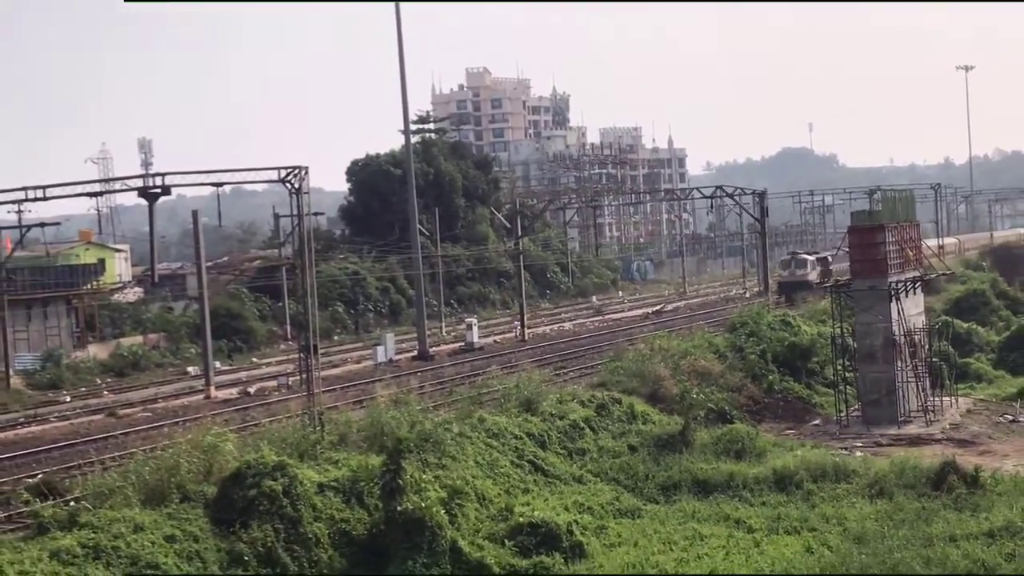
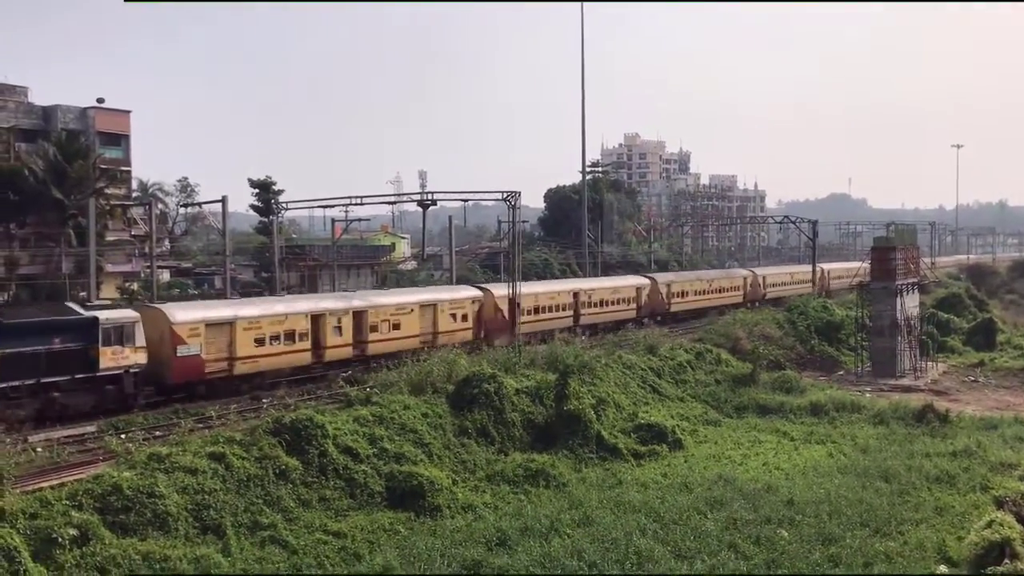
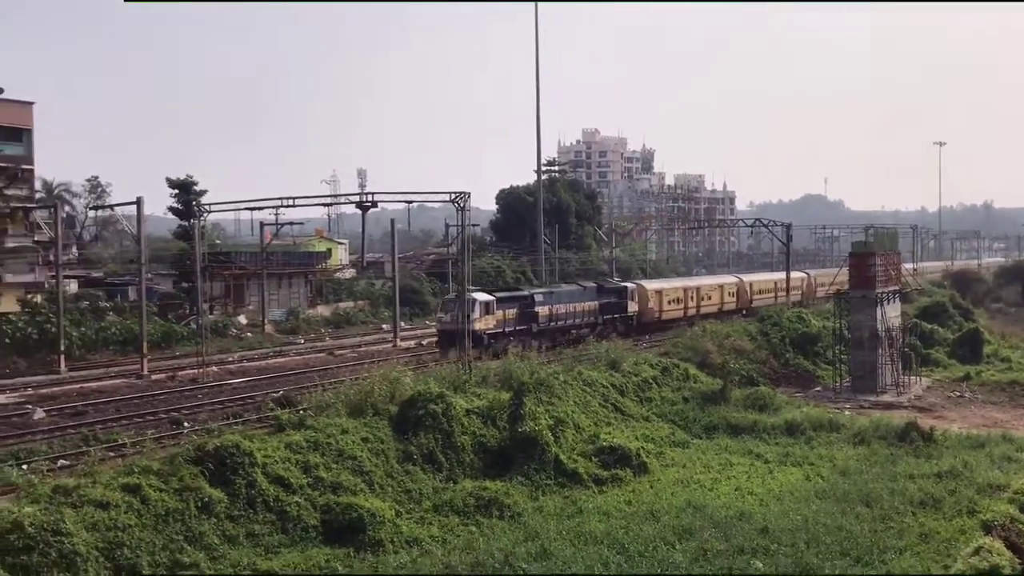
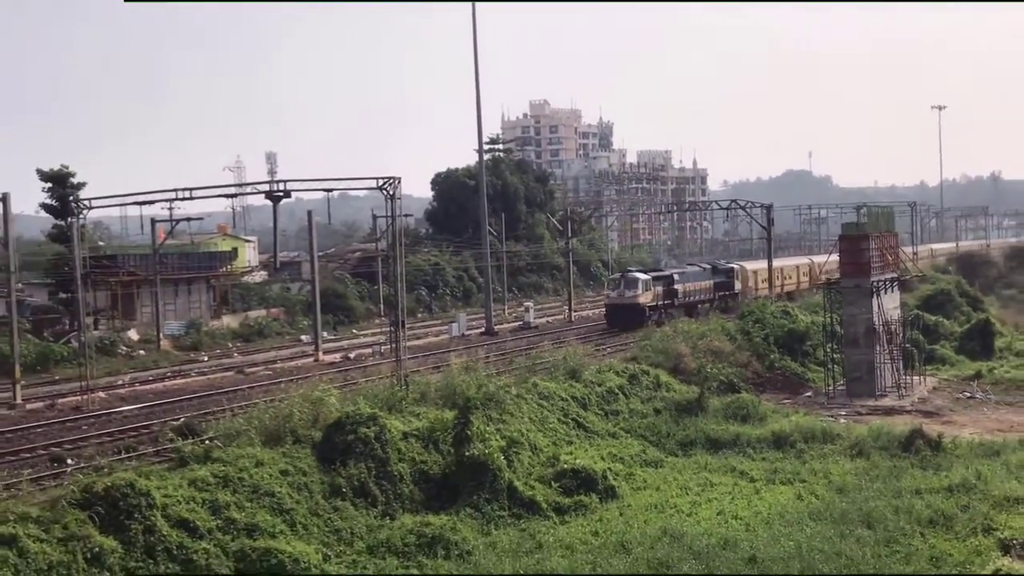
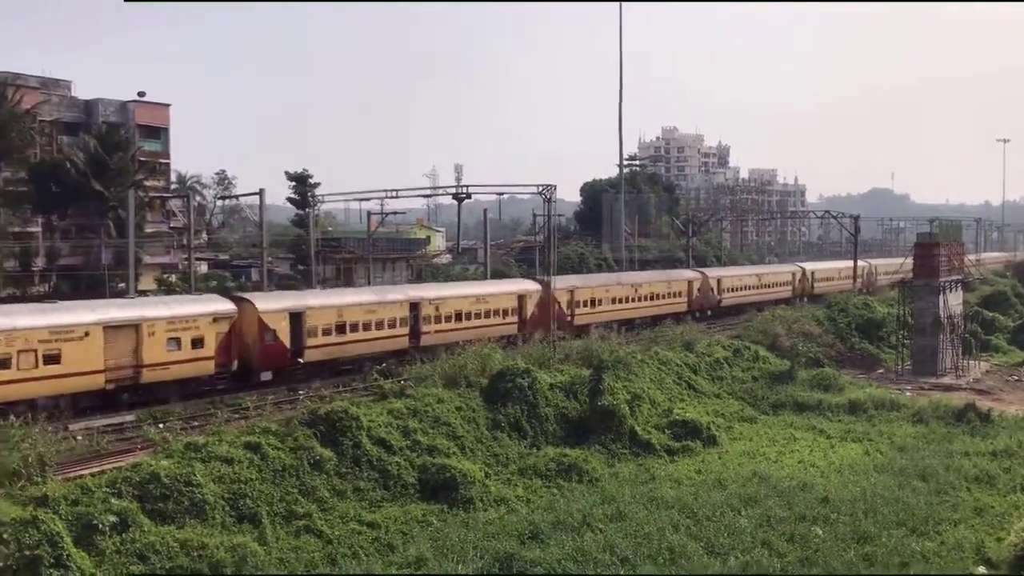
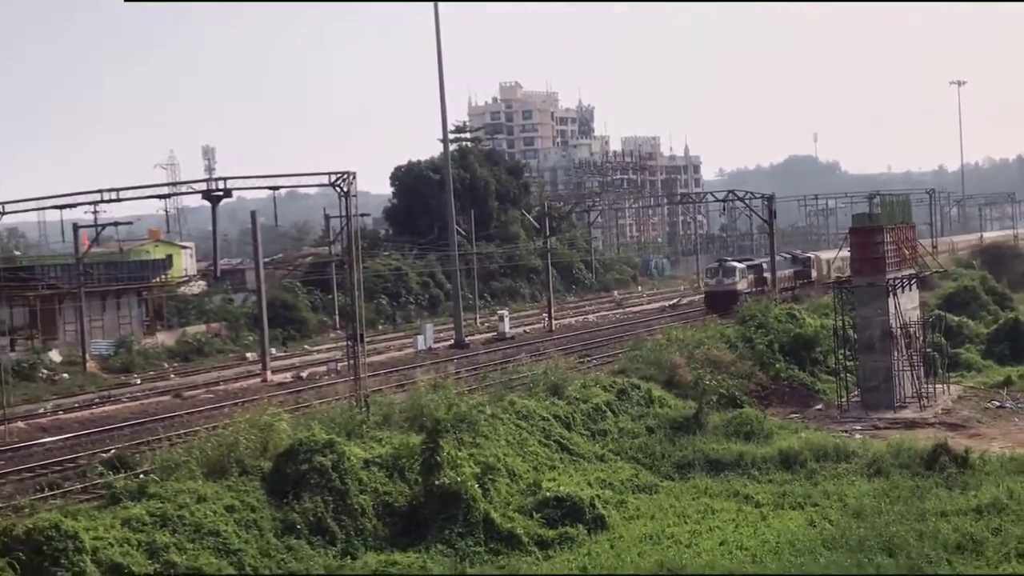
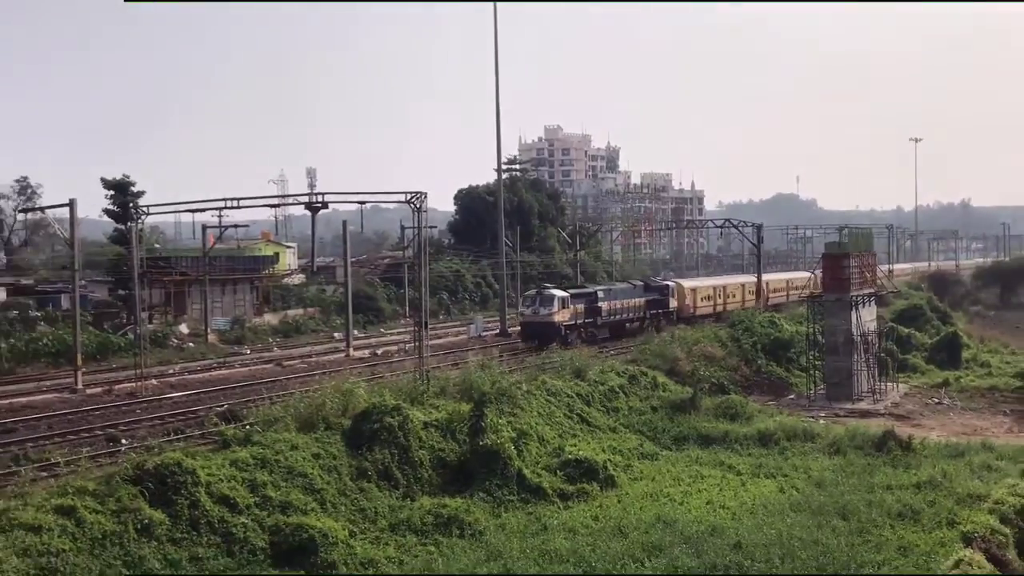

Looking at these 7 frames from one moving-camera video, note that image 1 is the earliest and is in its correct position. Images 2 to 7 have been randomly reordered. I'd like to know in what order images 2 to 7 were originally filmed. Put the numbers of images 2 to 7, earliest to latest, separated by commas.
6, 4, 7, 3, 2, 5
